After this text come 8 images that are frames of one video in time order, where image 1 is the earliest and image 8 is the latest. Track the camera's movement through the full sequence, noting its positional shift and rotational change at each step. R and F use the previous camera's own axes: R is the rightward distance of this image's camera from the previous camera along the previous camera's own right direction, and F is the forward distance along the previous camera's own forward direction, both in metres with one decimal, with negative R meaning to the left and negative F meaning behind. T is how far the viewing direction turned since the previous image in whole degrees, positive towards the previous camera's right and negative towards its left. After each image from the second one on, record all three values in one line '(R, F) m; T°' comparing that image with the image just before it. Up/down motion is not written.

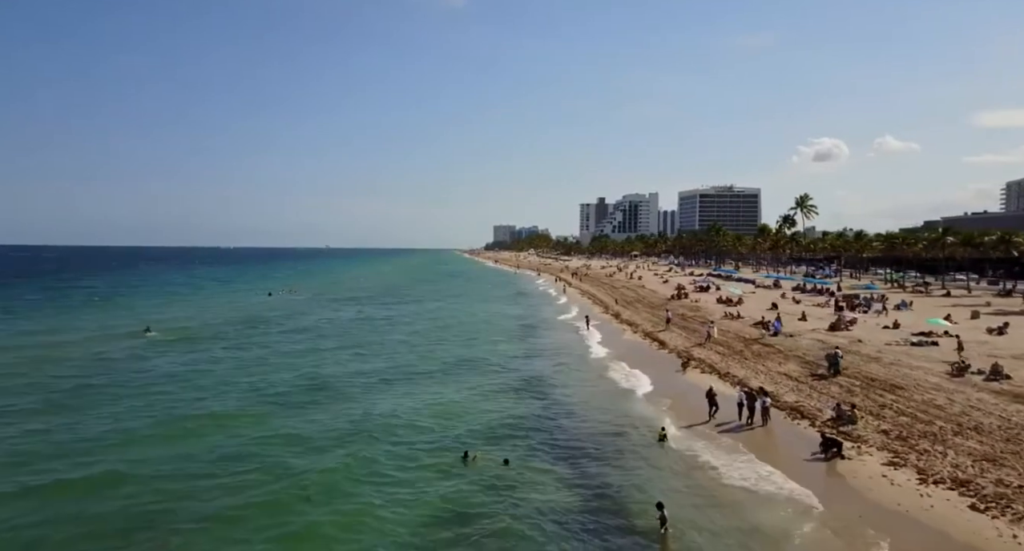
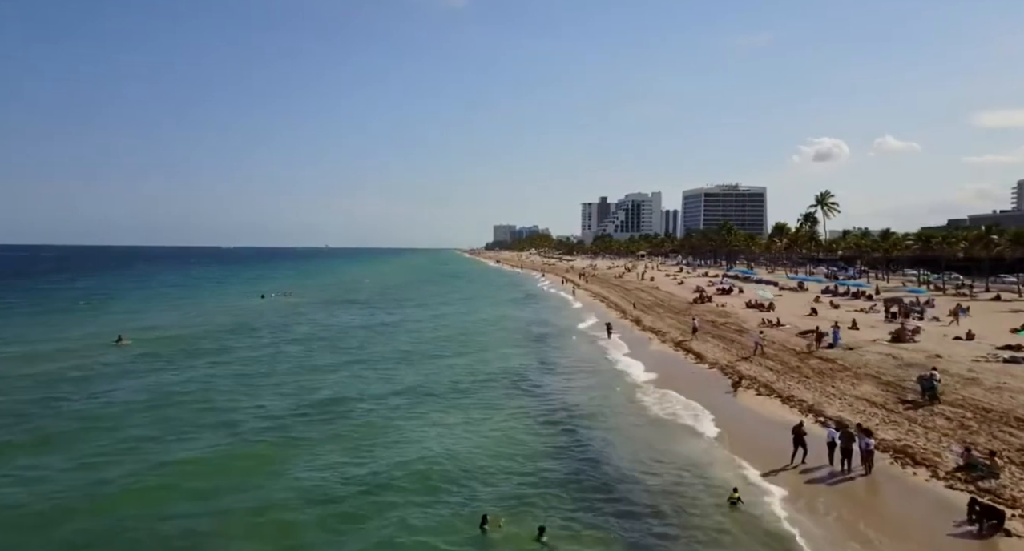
(-0.7, +4.2) m; 0°
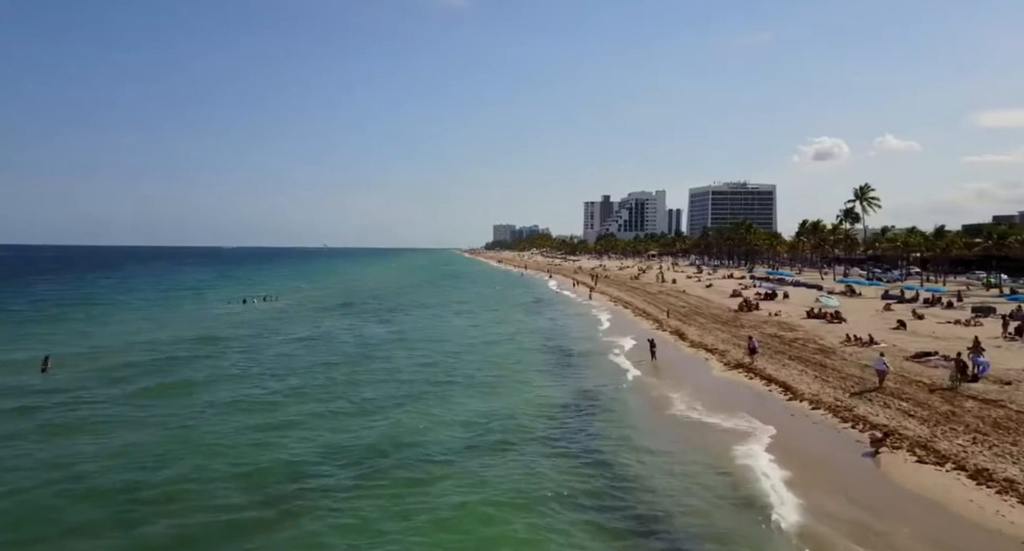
(-1.0, +7.5) m; 0°
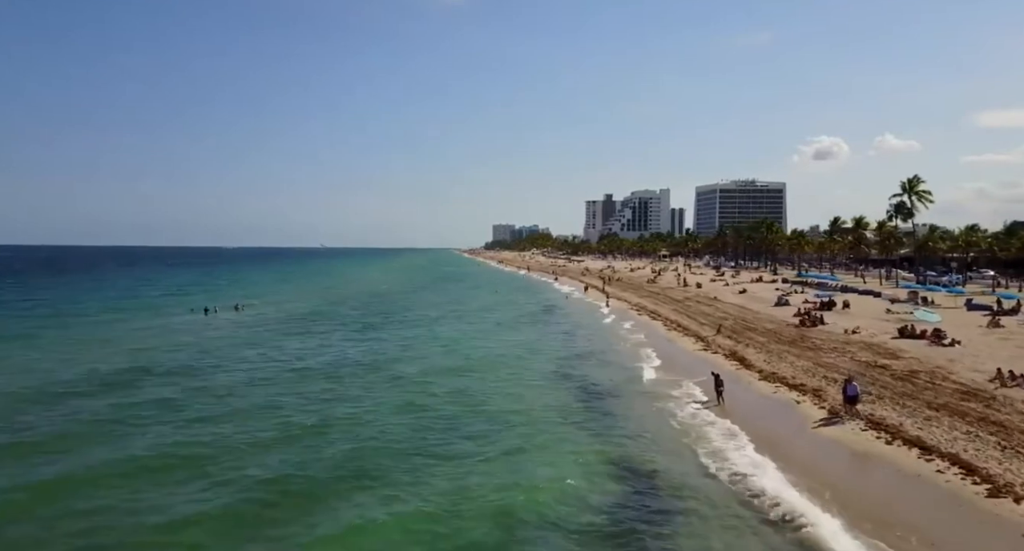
(-0.5, +8.6) m; 0°
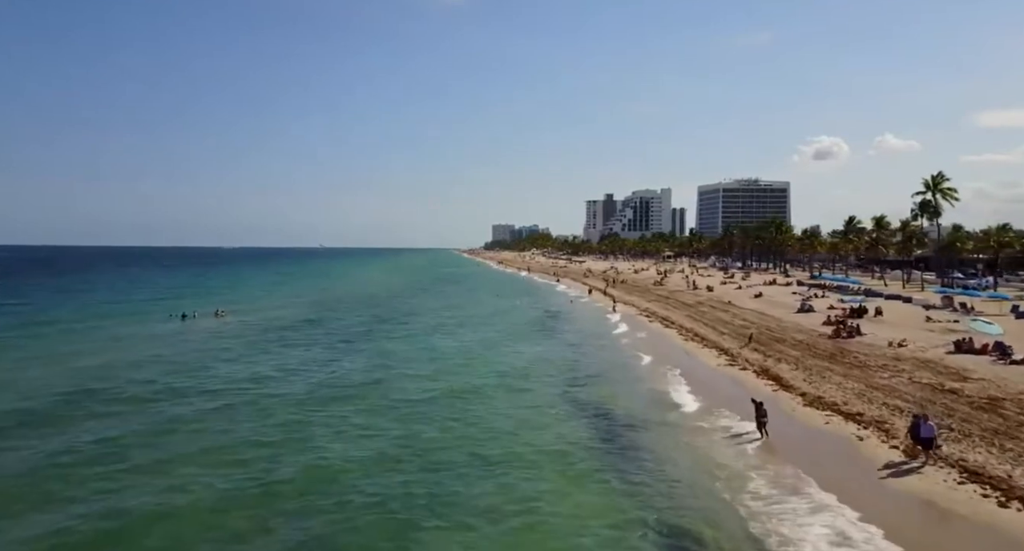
(0.0, +4.0) m; 0°
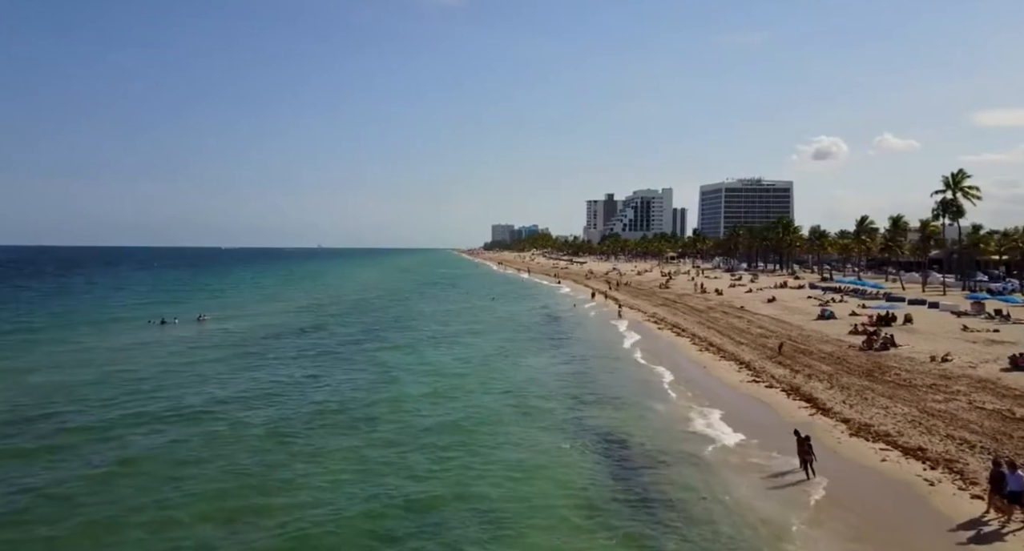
(0.0, +3.1) m; 0°
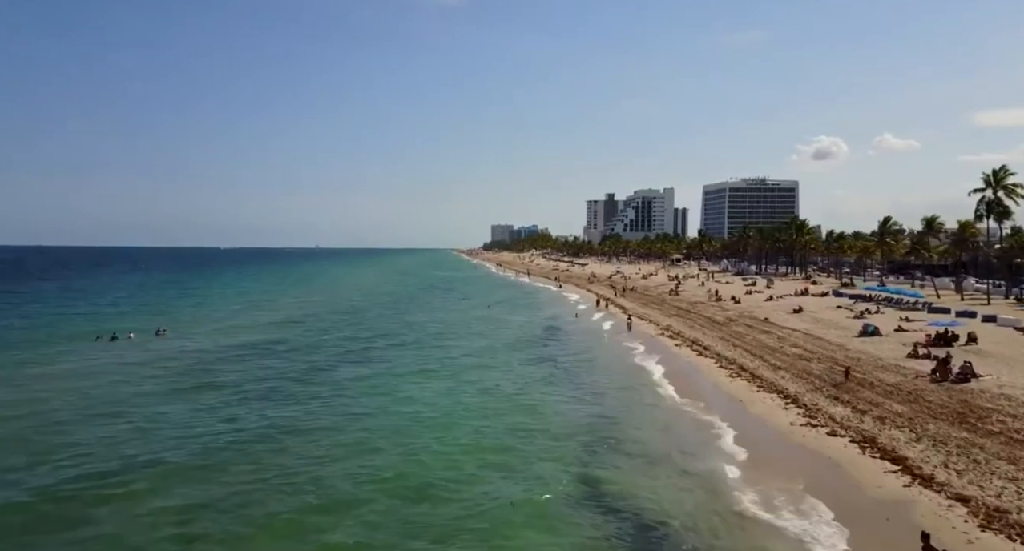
(+0.2, +5.6) m; 0°
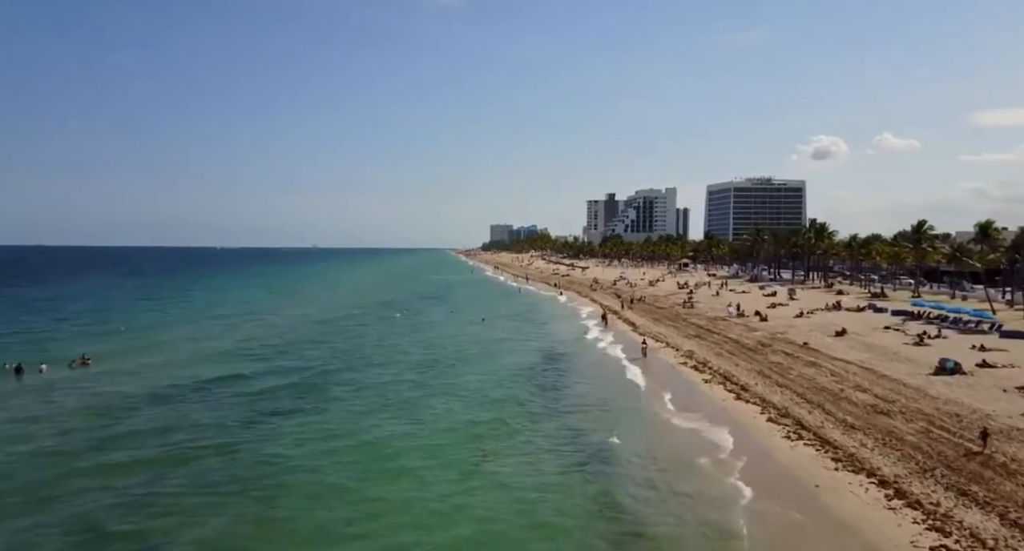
(+0.4, +7.5) m; 0°
